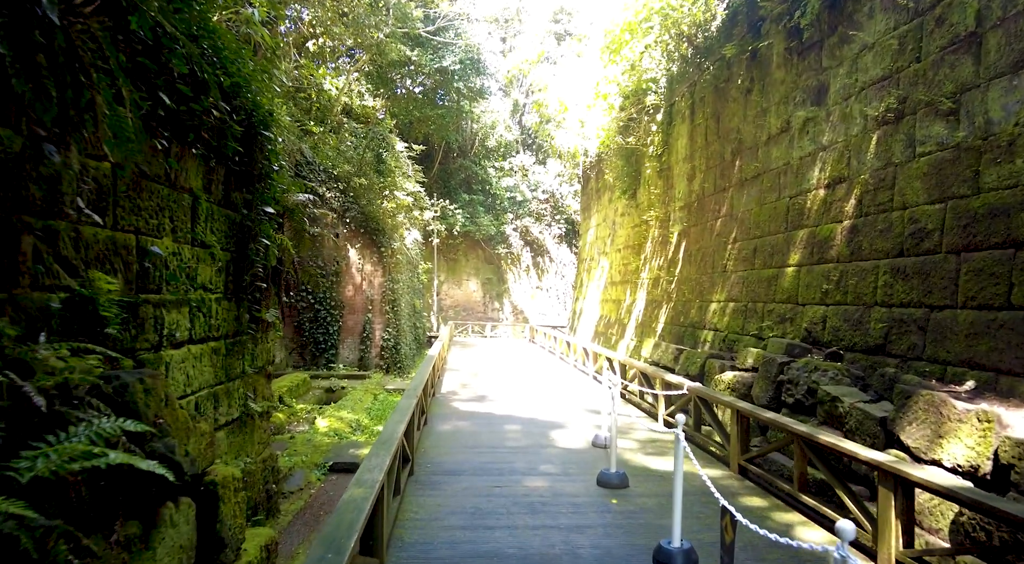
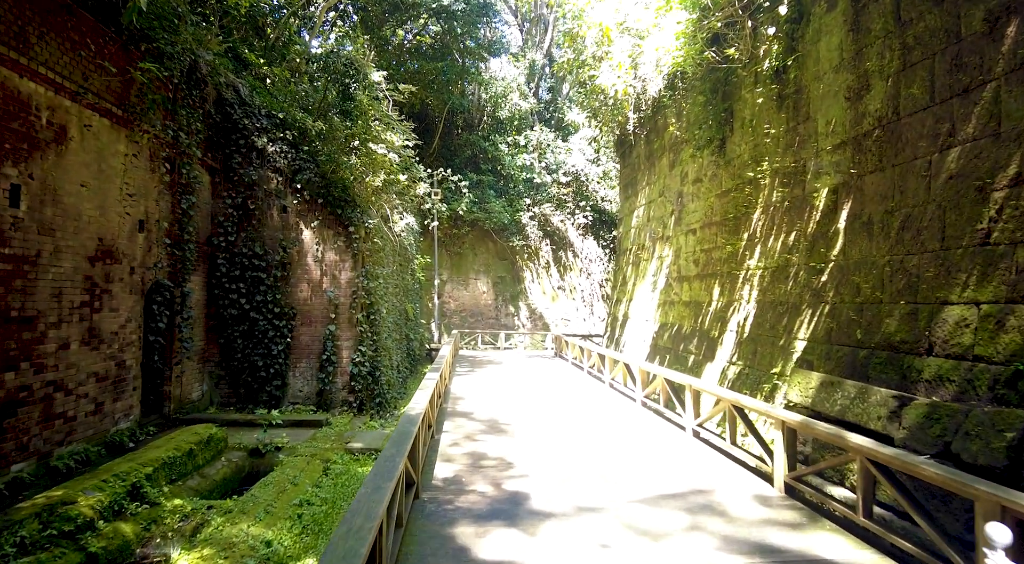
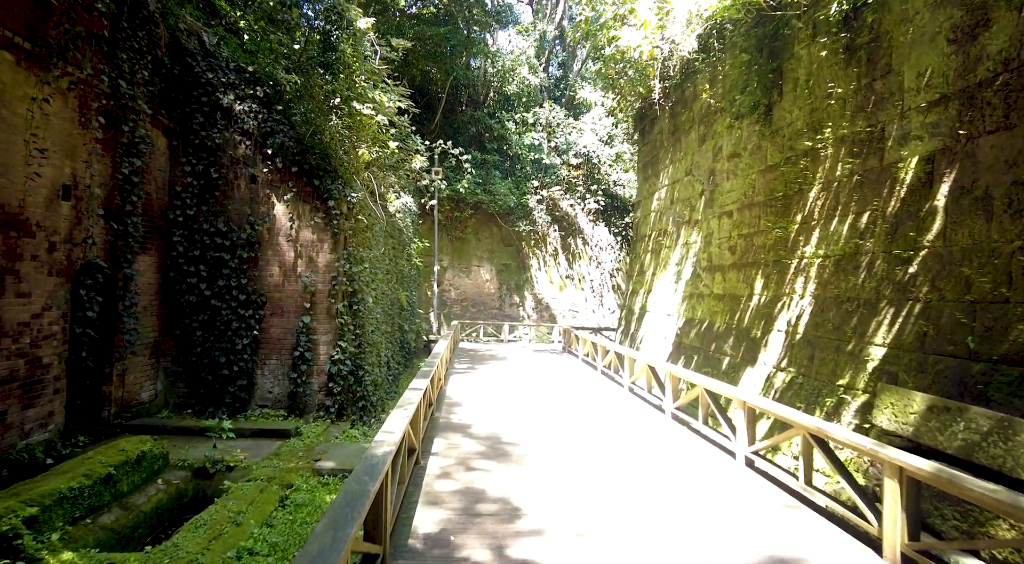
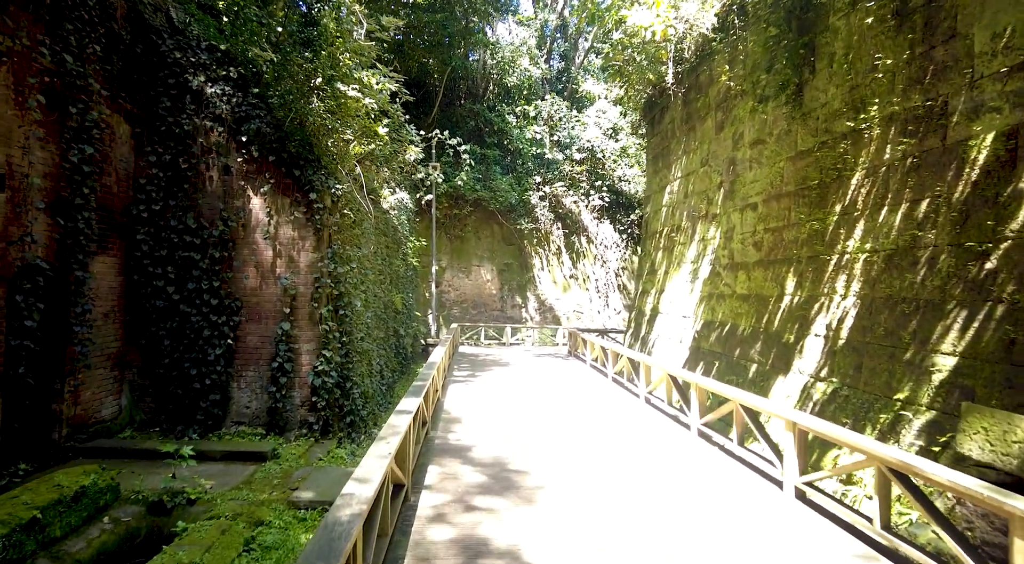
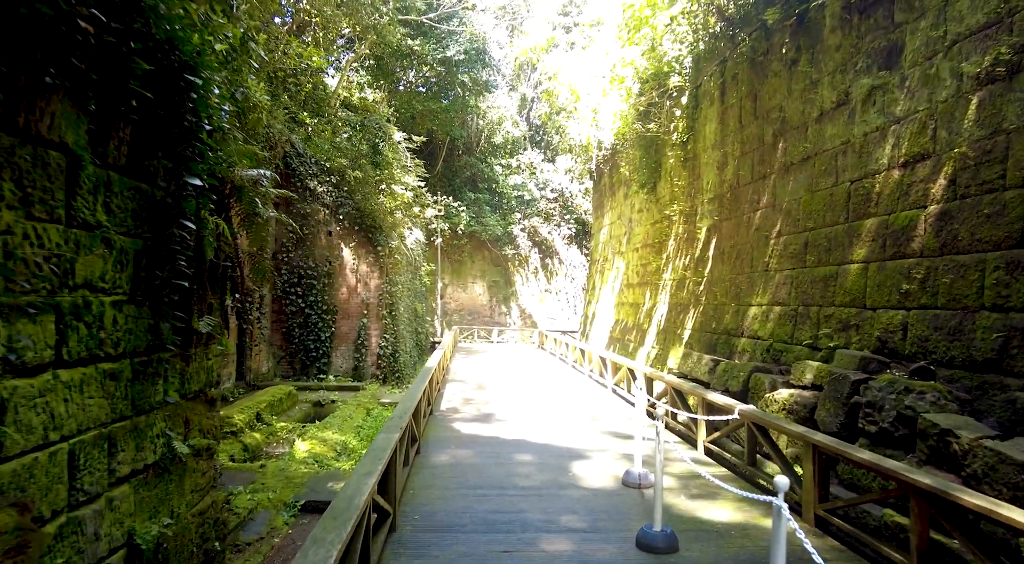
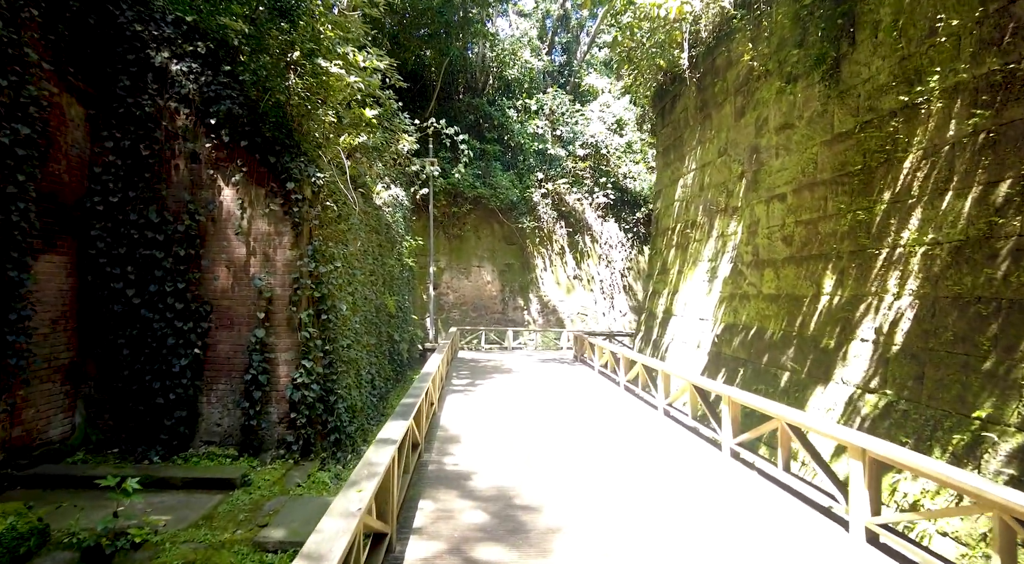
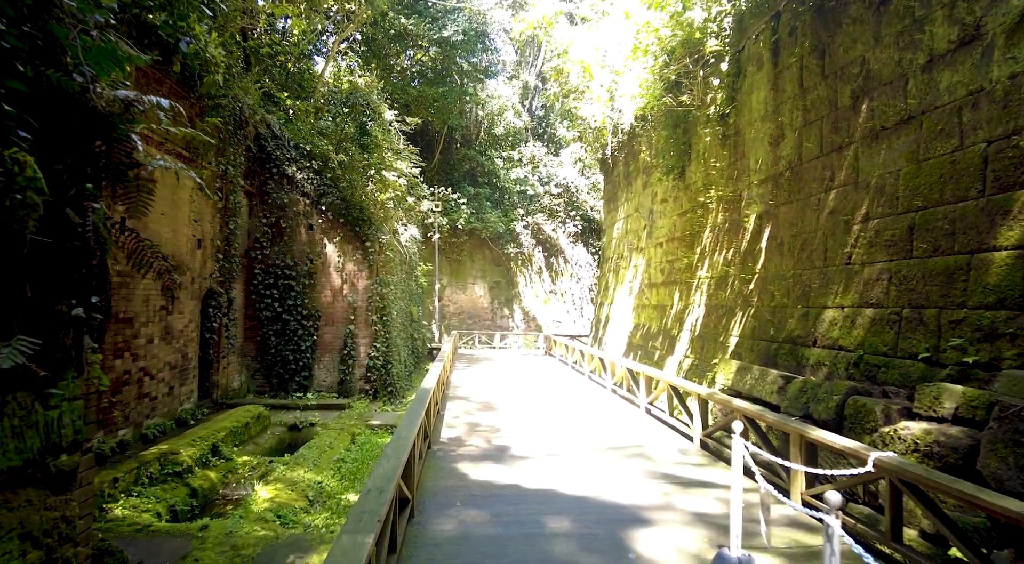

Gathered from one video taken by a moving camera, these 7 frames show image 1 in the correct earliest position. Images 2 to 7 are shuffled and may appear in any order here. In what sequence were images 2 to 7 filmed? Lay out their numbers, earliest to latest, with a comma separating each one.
5, 7, 2, 3, 4, 6
